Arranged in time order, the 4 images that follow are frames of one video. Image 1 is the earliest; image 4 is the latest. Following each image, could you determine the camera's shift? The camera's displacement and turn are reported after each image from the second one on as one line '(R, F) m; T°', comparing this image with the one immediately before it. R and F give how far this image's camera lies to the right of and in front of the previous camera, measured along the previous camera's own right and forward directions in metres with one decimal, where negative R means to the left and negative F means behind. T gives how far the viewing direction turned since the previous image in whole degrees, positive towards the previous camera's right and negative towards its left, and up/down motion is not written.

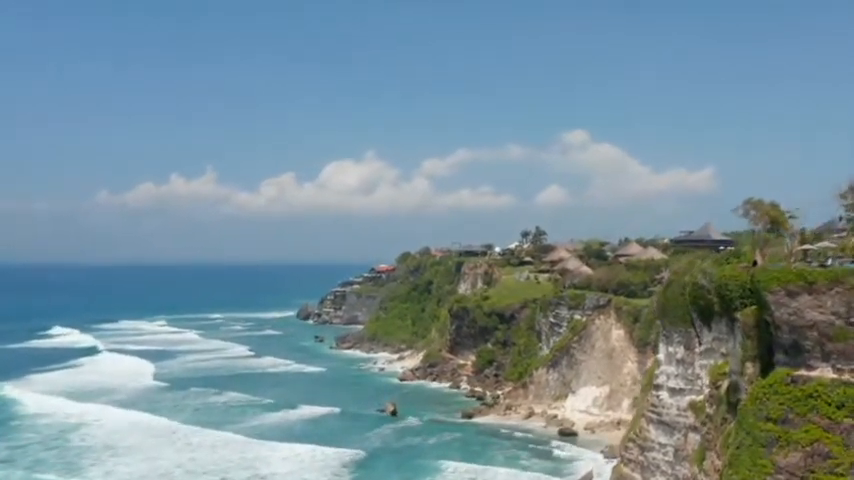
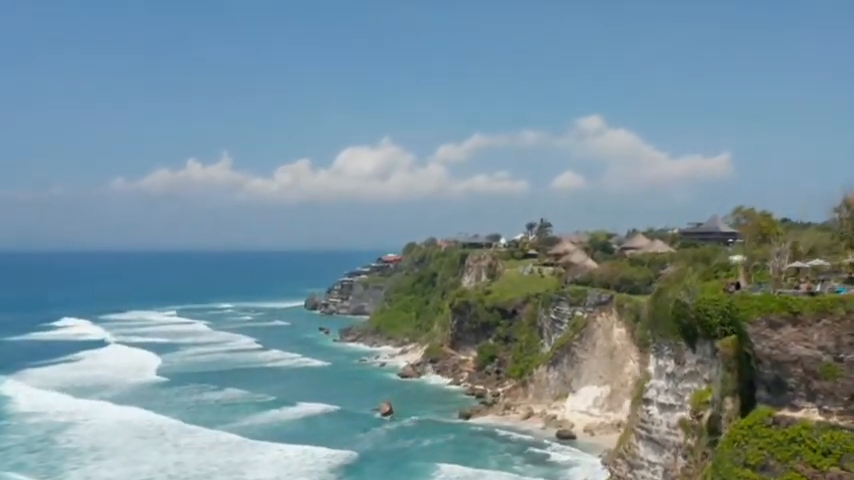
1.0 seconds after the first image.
(+0.9, +1.2) m; -1°
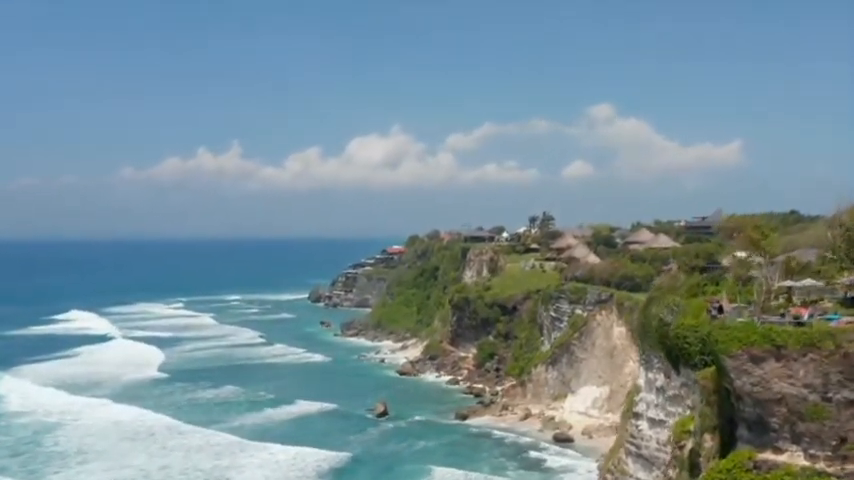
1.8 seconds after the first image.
(+0.7, +1.0) m; -1°
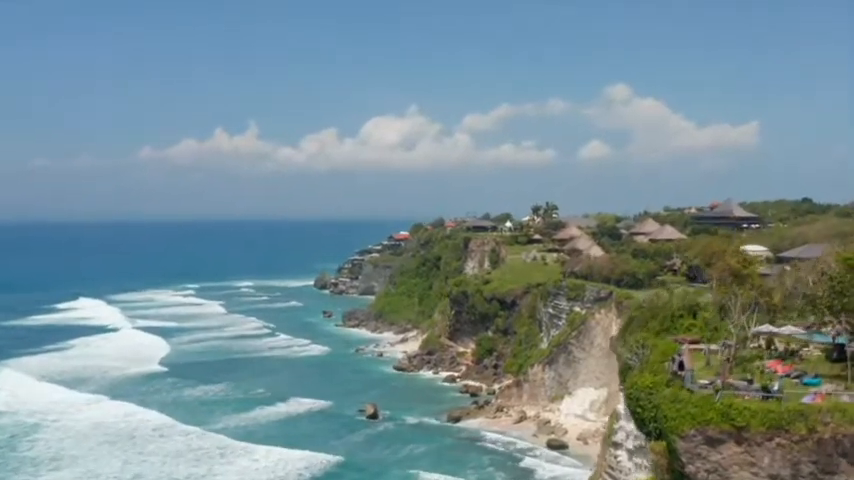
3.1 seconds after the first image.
(+1.1, +1.6) m; -1°
